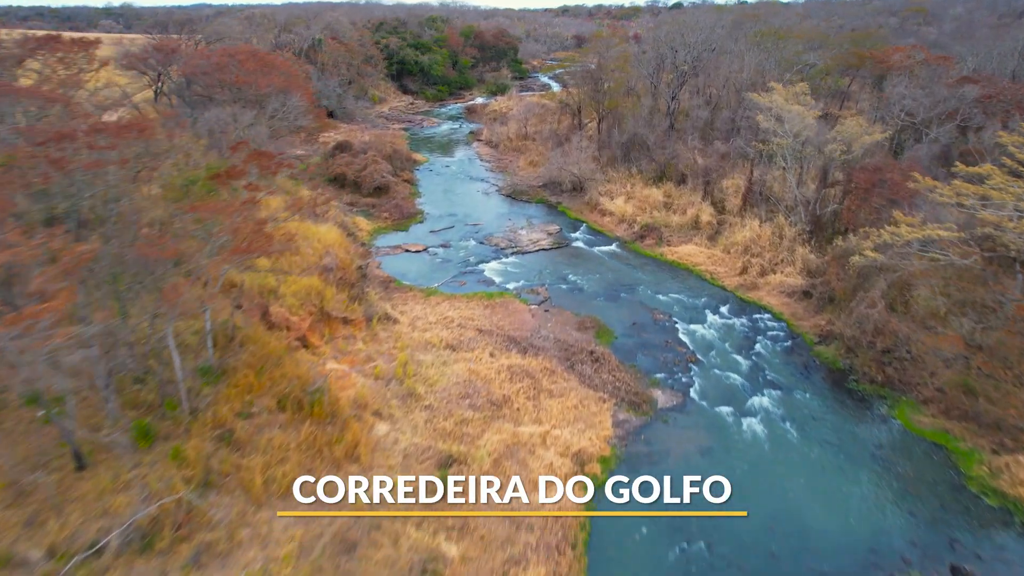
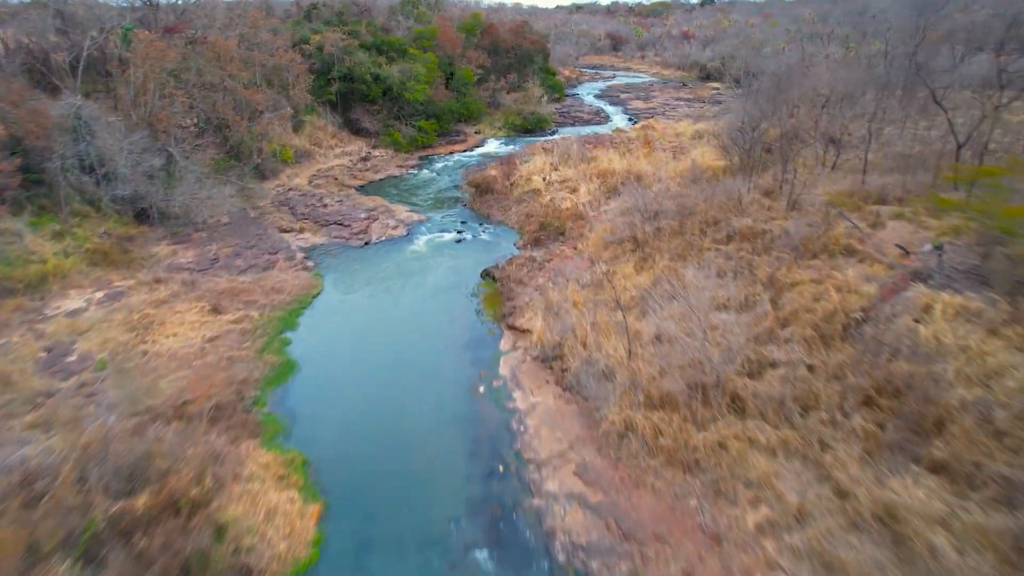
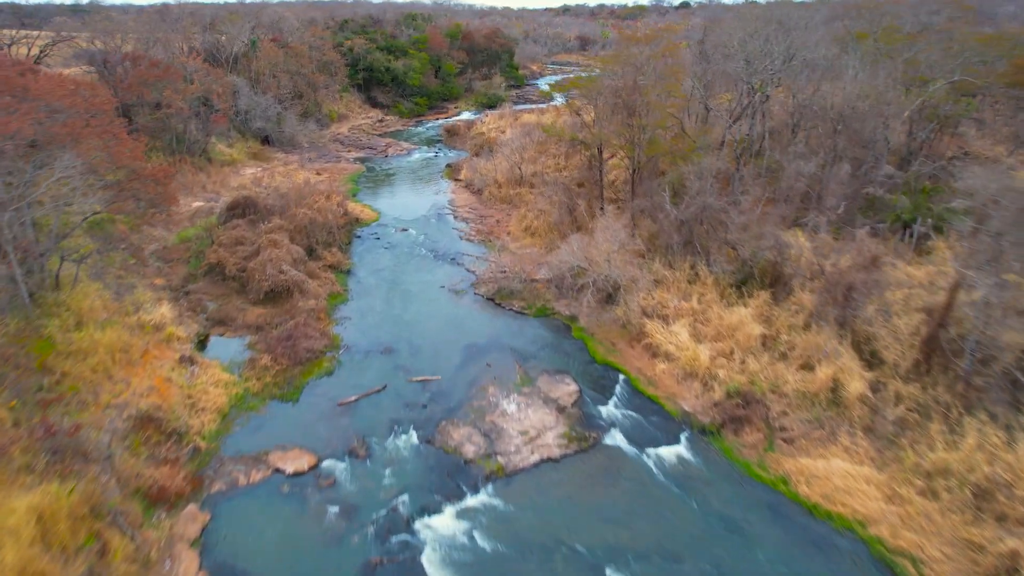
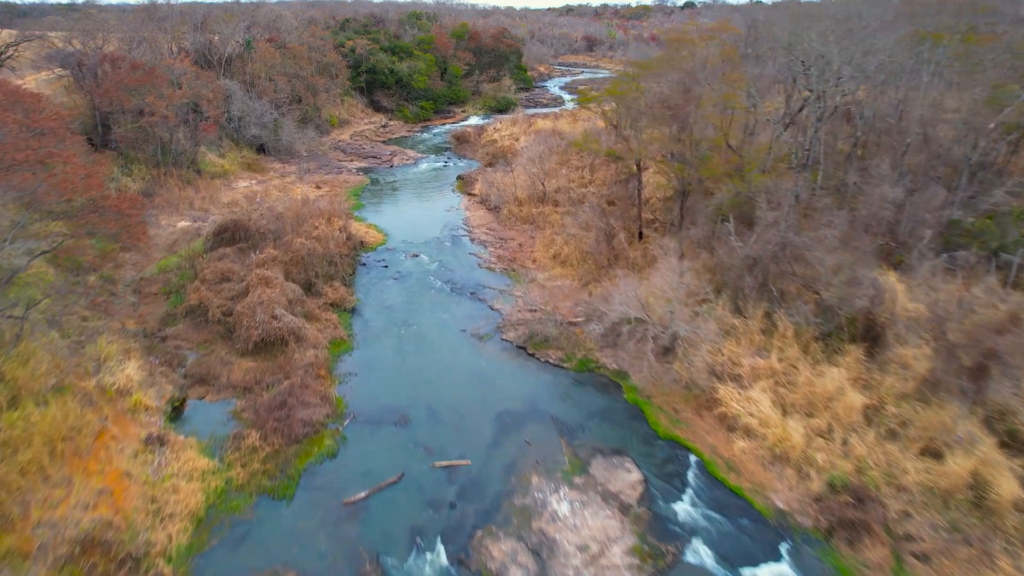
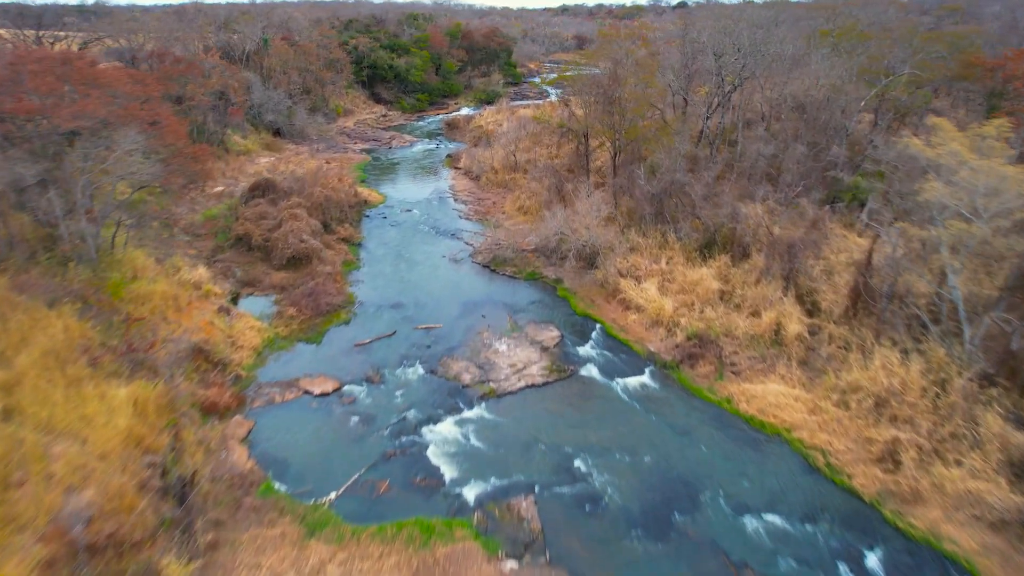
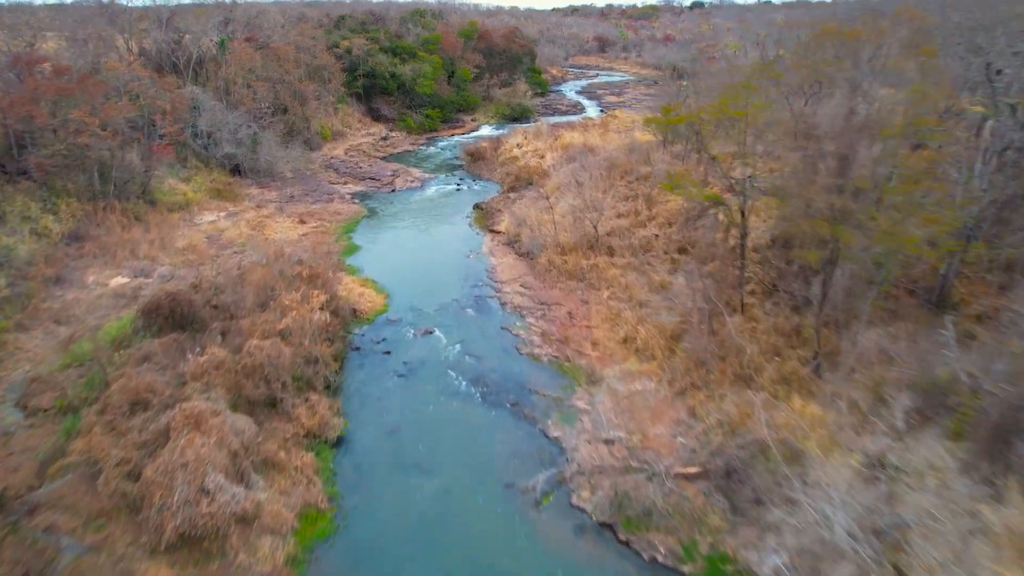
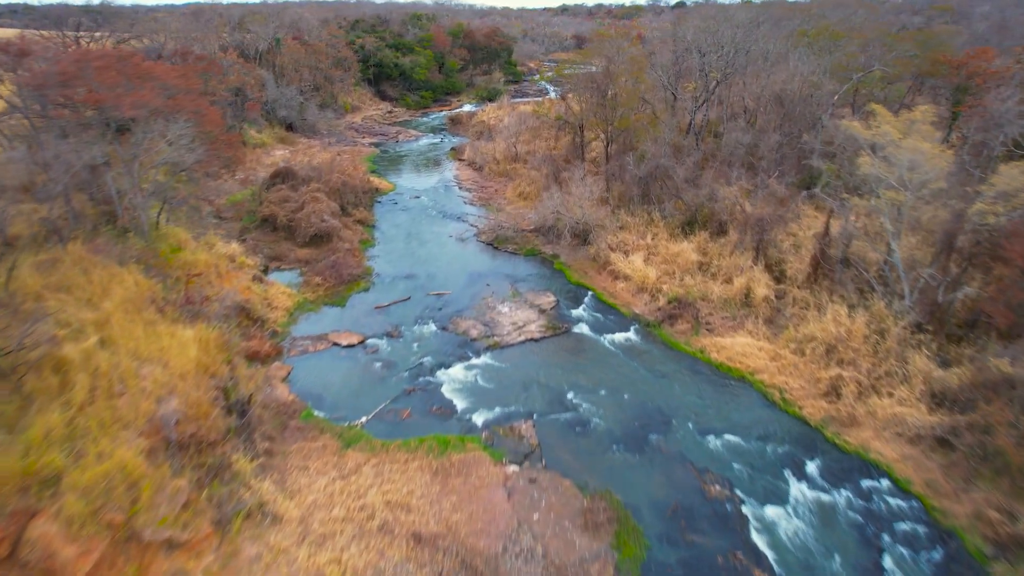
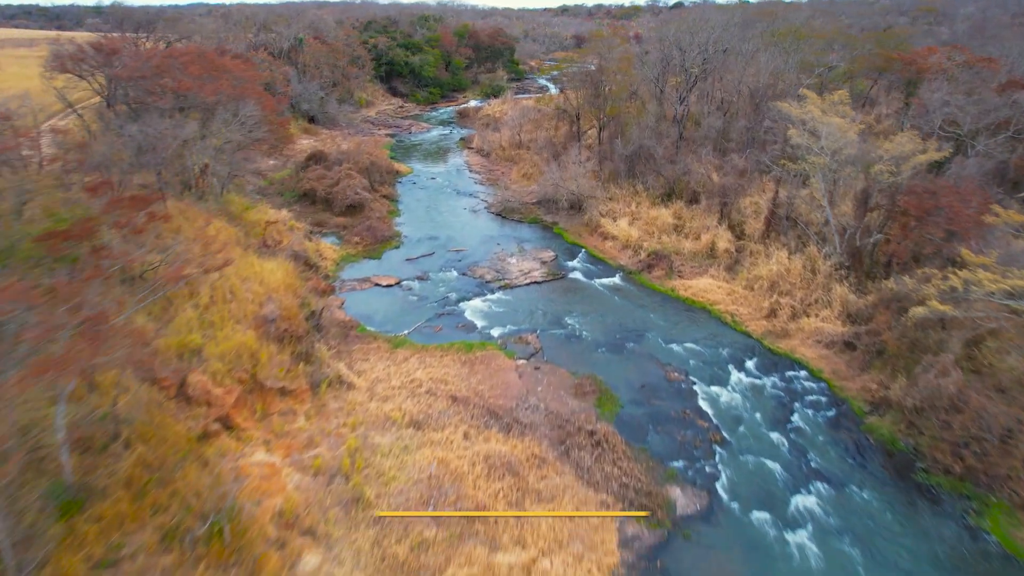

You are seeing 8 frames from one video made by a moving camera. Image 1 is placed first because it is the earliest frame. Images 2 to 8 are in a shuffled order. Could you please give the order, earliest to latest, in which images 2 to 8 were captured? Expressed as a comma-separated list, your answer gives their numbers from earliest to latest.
8, 7, 5, 3, 4, 6, 2
